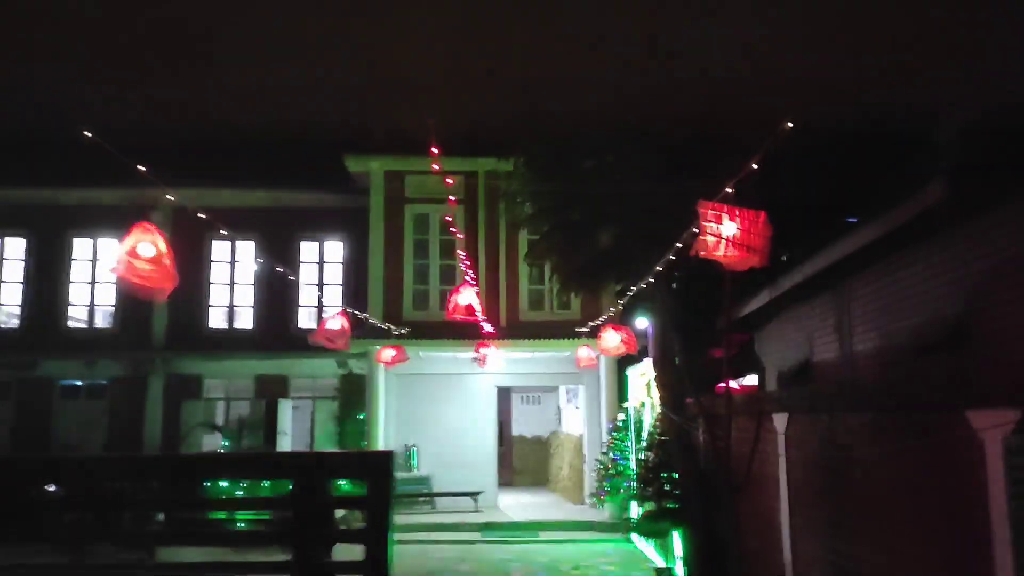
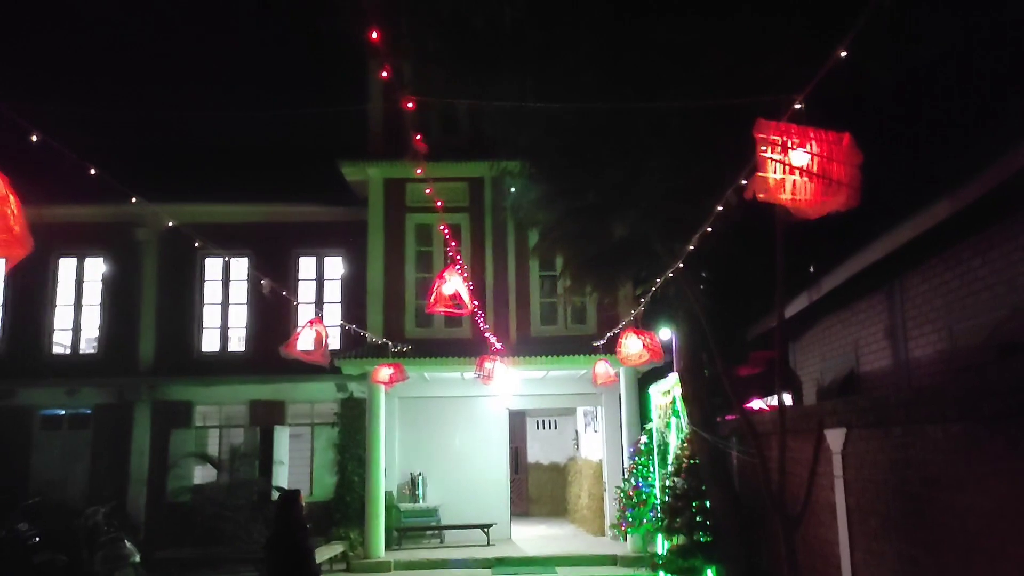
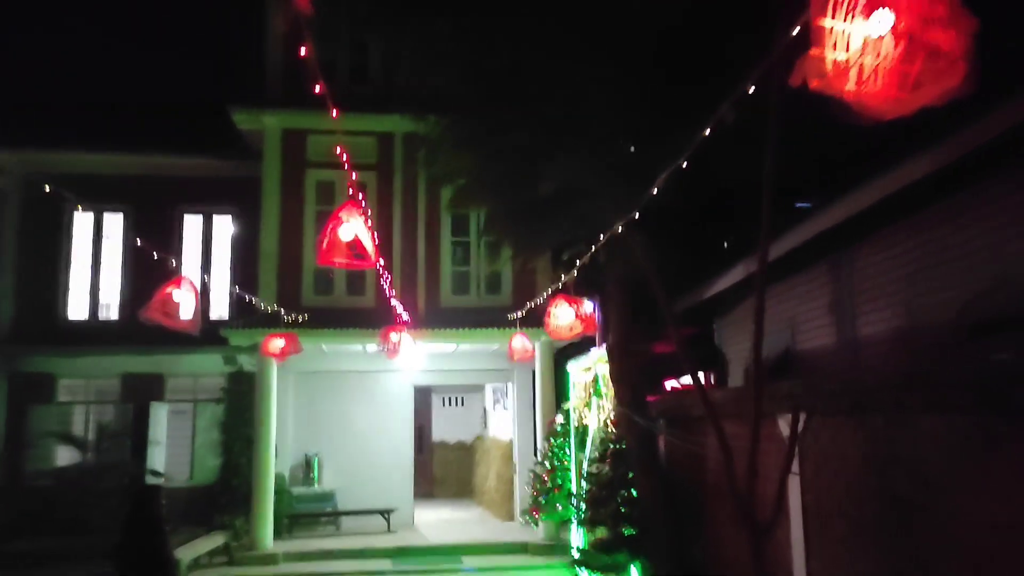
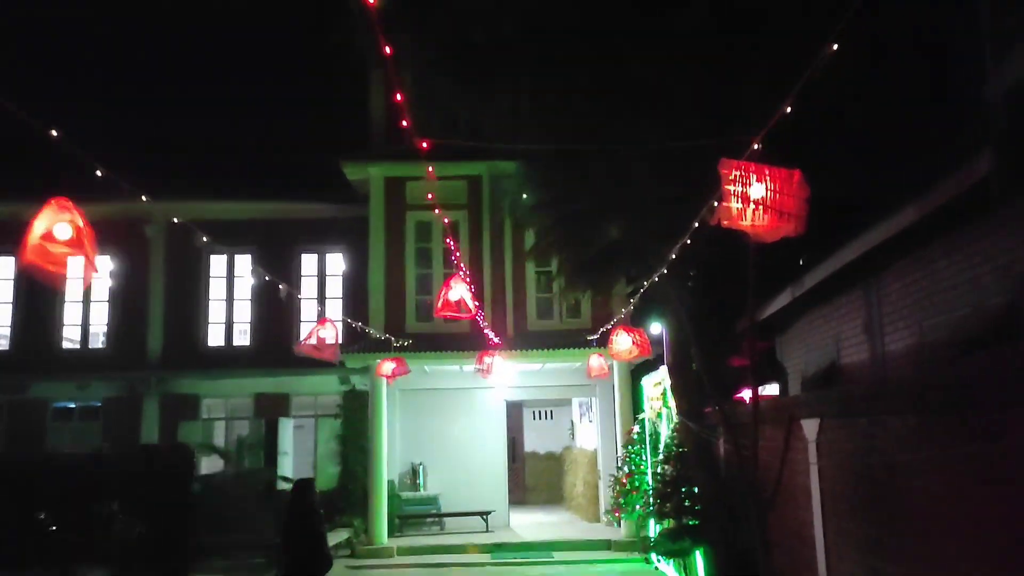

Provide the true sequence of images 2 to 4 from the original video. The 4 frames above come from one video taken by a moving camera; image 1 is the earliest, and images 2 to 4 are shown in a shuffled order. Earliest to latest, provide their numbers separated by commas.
4, 2, 3
